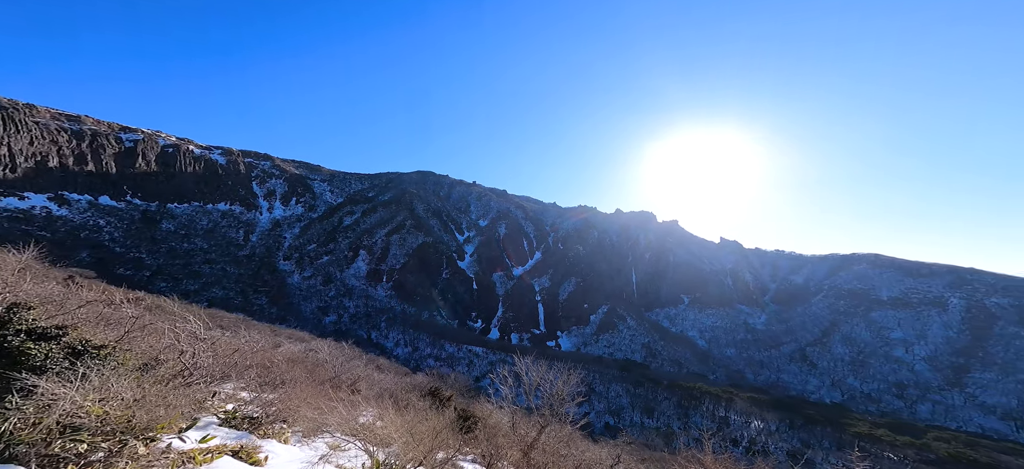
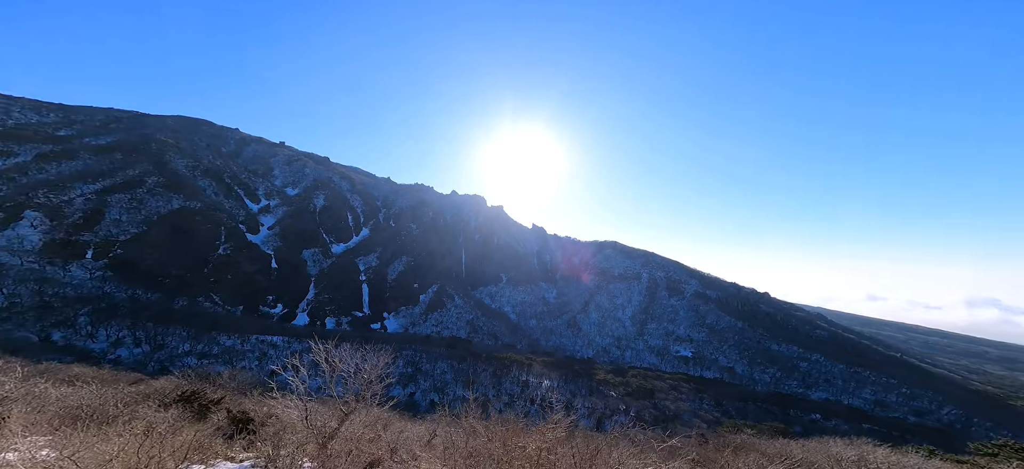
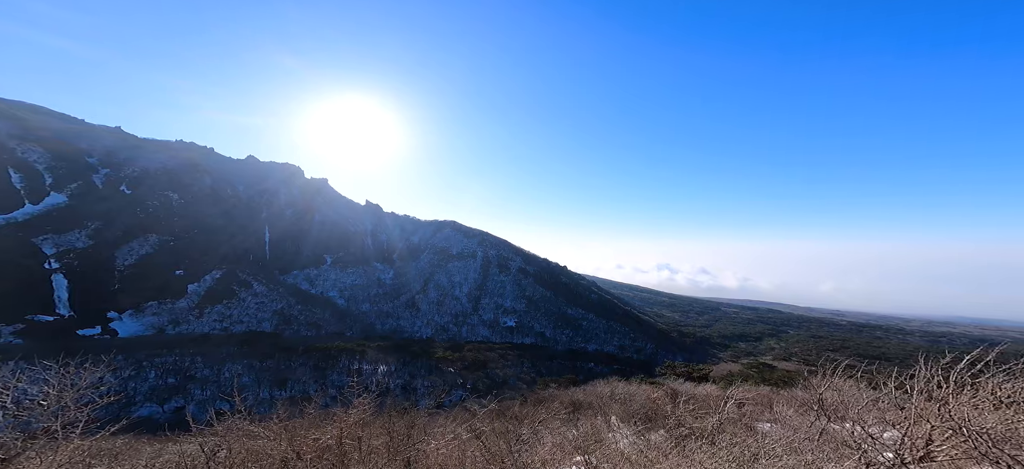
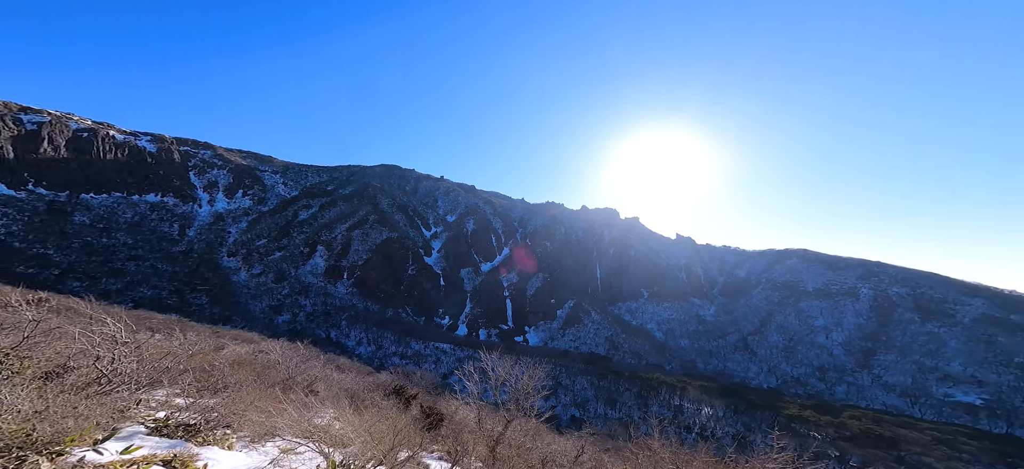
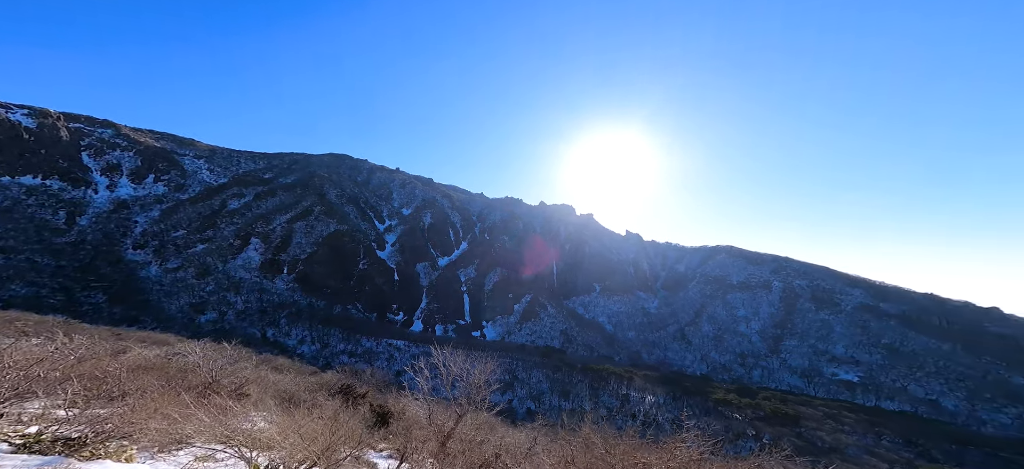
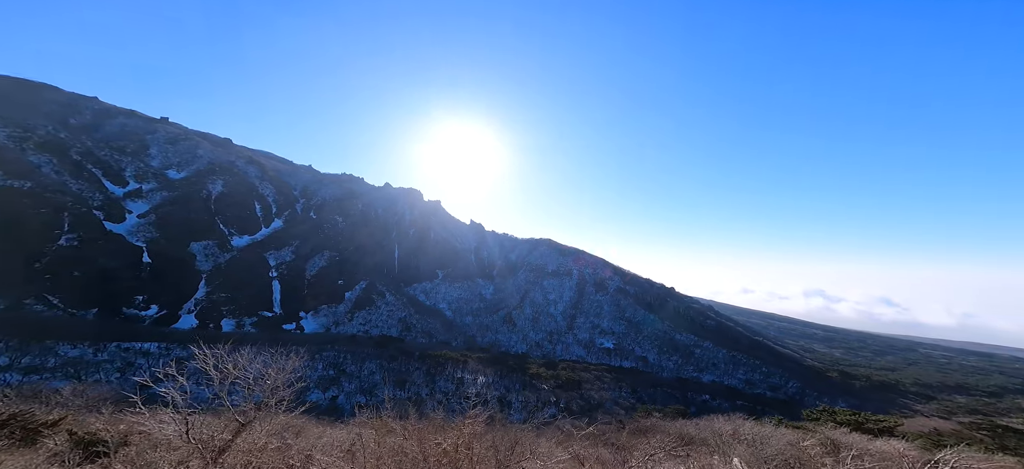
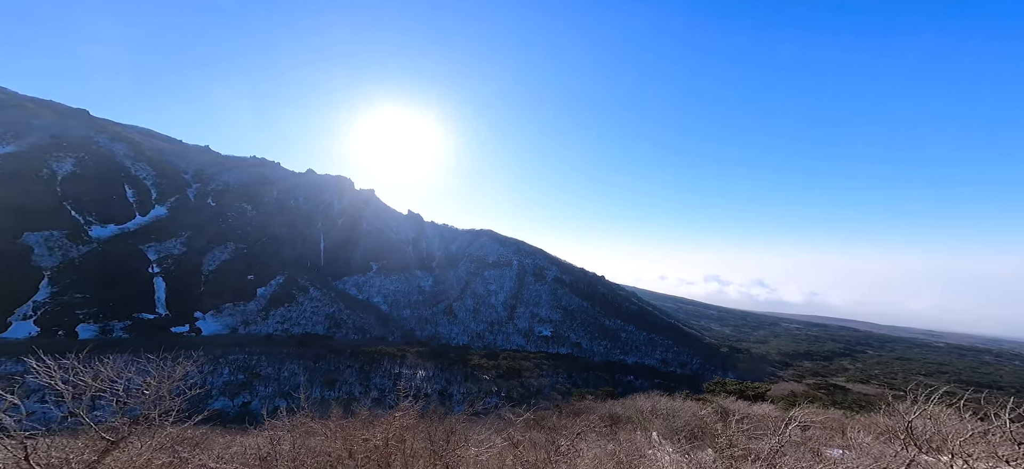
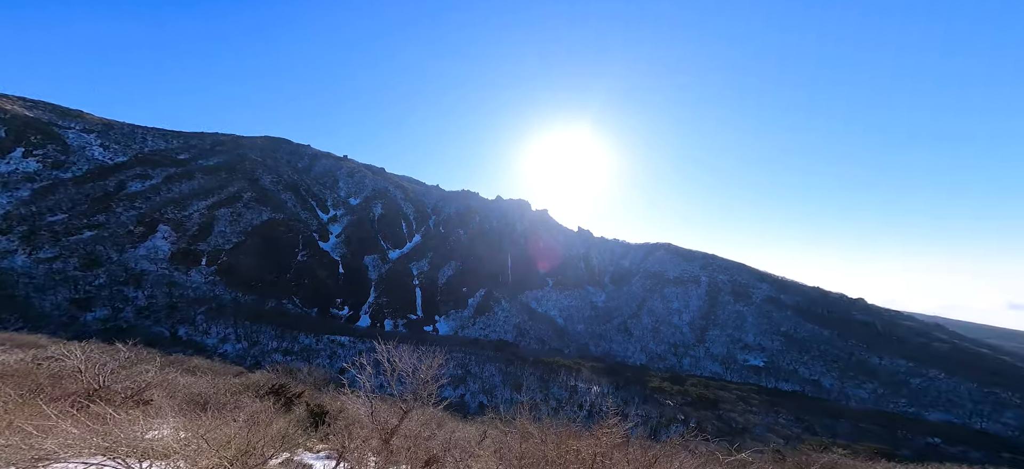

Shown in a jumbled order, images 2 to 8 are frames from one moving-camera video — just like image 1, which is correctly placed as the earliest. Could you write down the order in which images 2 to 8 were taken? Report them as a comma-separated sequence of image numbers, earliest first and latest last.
4, 5, 8, 2, 6, 7, 3
